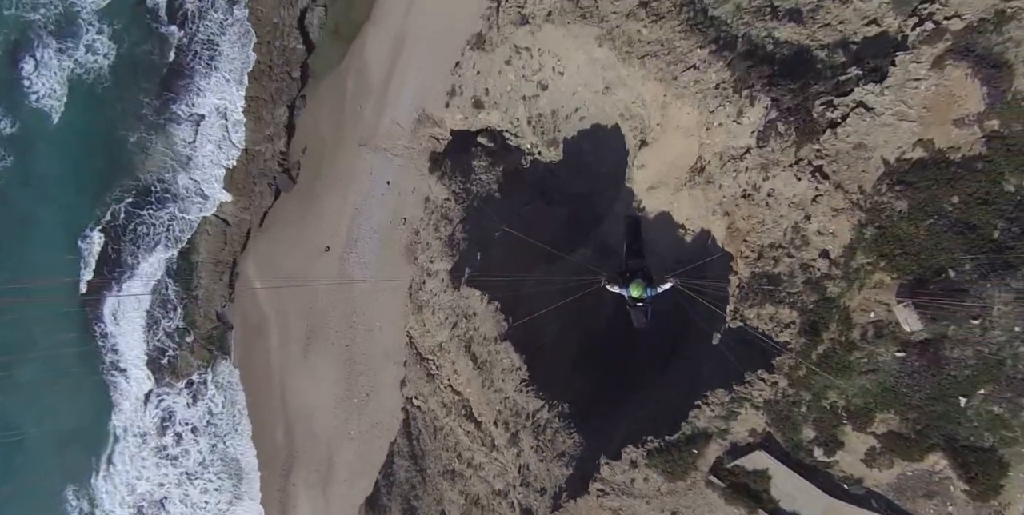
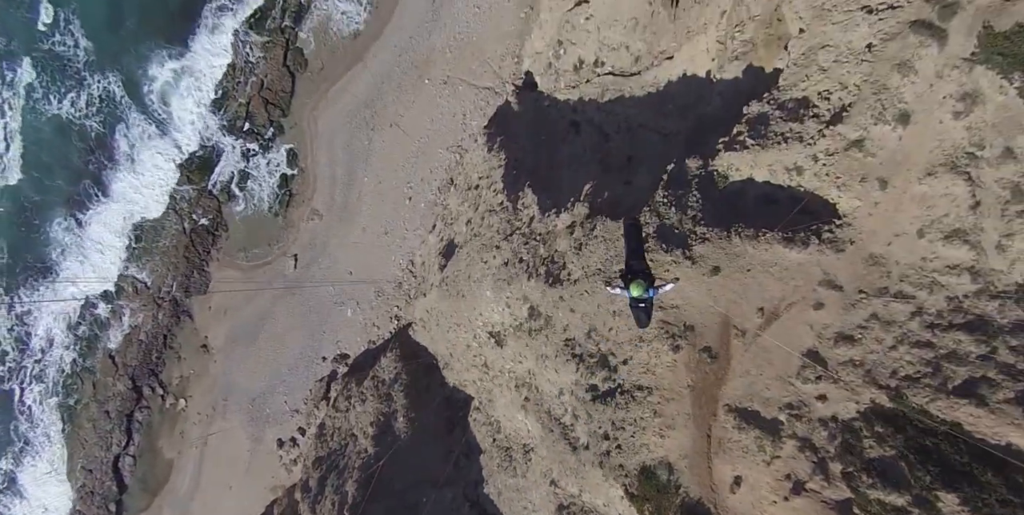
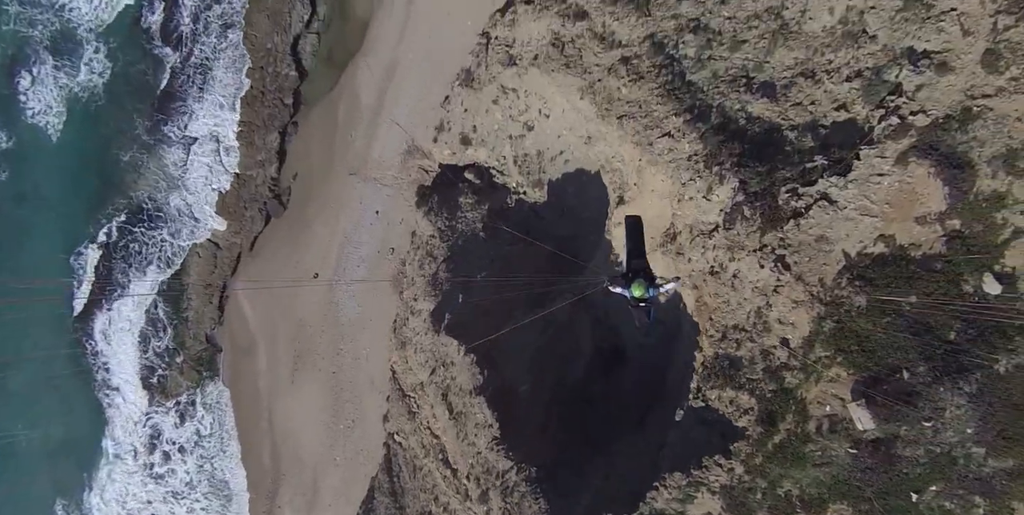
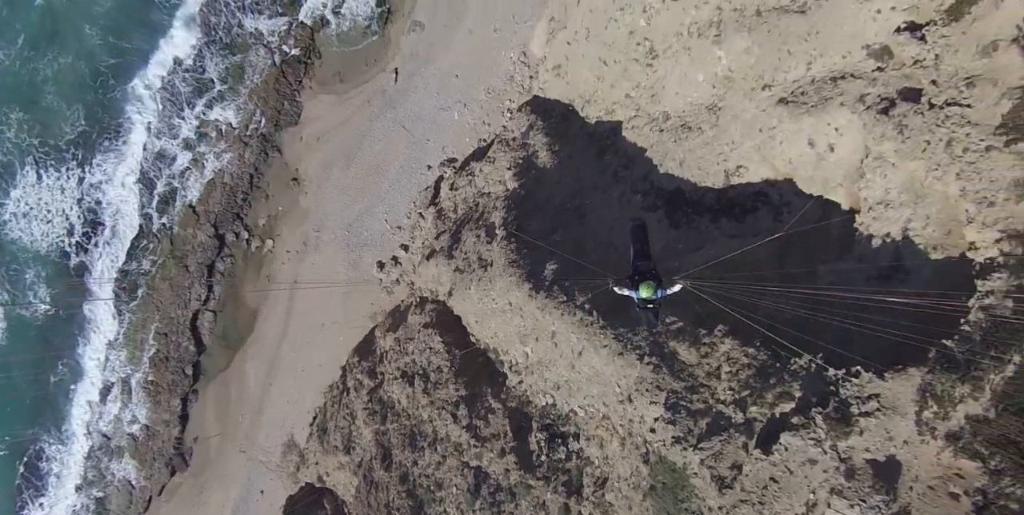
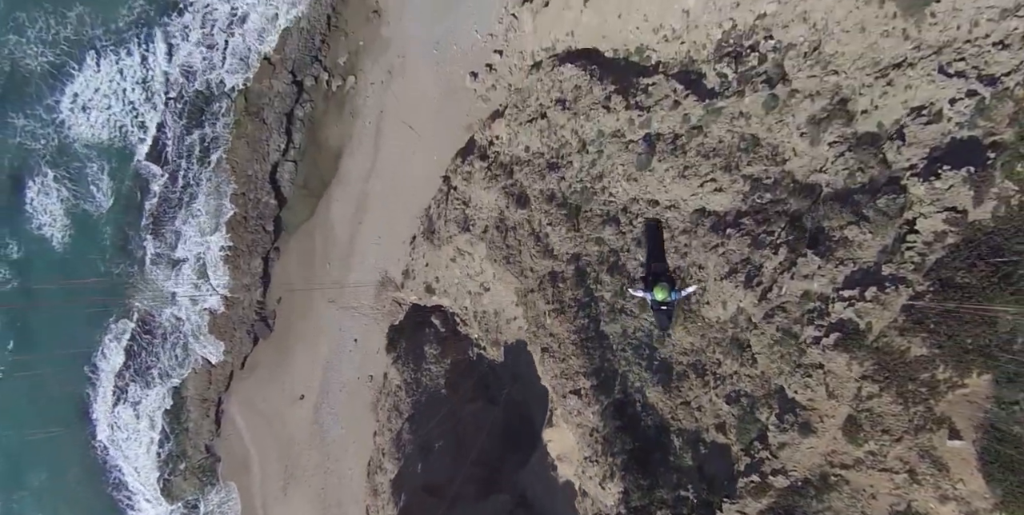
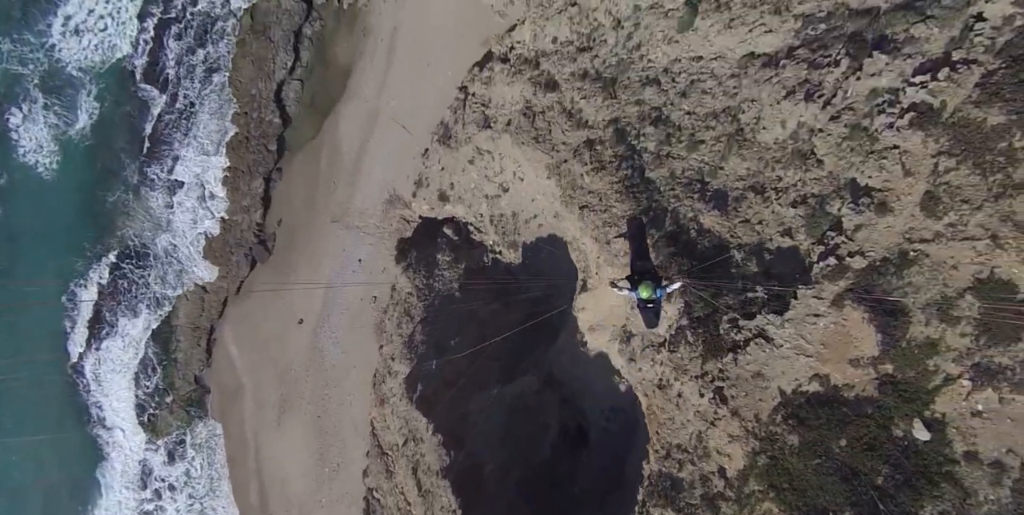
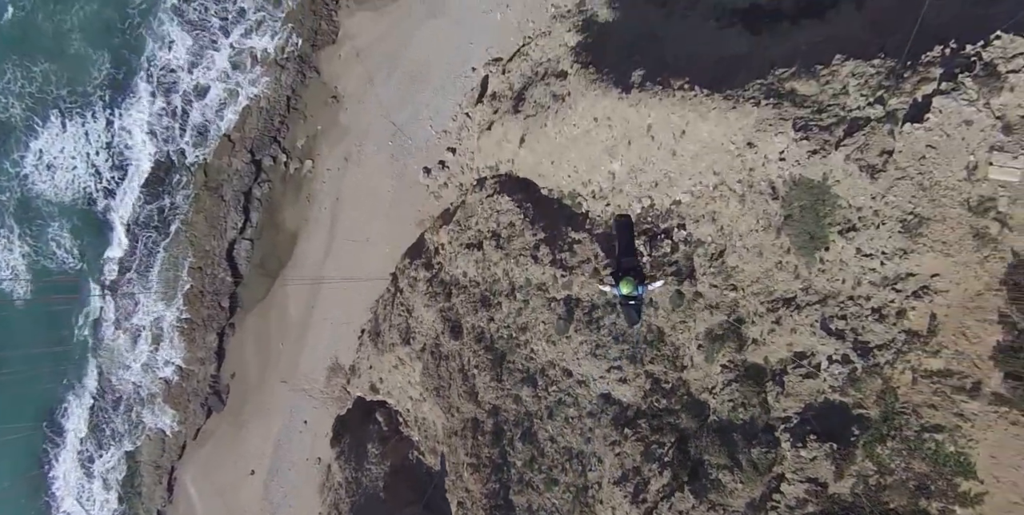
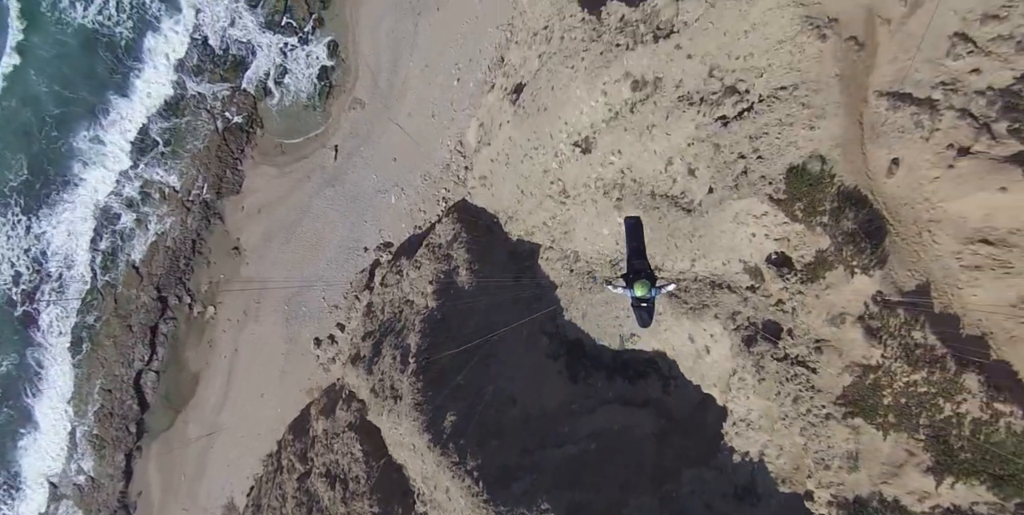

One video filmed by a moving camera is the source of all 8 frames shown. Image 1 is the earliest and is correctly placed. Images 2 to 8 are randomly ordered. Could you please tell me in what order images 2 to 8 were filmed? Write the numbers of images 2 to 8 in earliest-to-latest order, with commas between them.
3, 6, 5, 7, 4, 8, 2
